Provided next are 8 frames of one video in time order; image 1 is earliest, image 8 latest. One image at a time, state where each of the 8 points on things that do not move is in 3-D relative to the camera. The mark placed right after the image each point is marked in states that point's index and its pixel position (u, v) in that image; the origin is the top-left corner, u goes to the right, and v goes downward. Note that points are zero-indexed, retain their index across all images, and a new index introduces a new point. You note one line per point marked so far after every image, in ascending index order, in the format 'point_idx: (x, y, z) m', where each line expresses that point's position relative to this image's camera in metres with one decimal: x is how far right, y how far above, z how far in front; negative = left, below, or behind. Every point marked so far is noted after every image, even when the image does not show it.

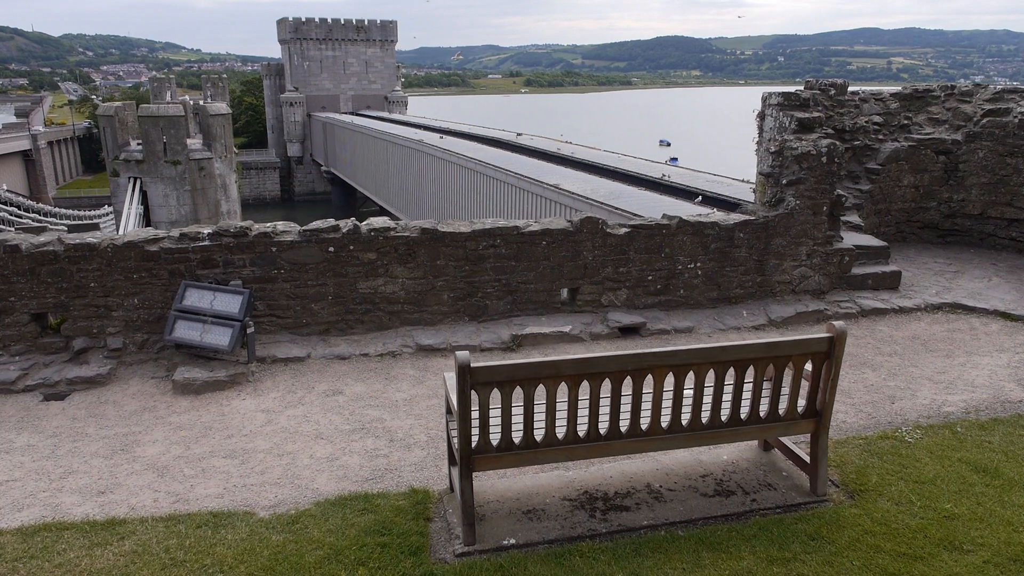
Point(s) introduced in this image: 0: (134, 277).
0: (-2.7, +0.1, +5.0) m
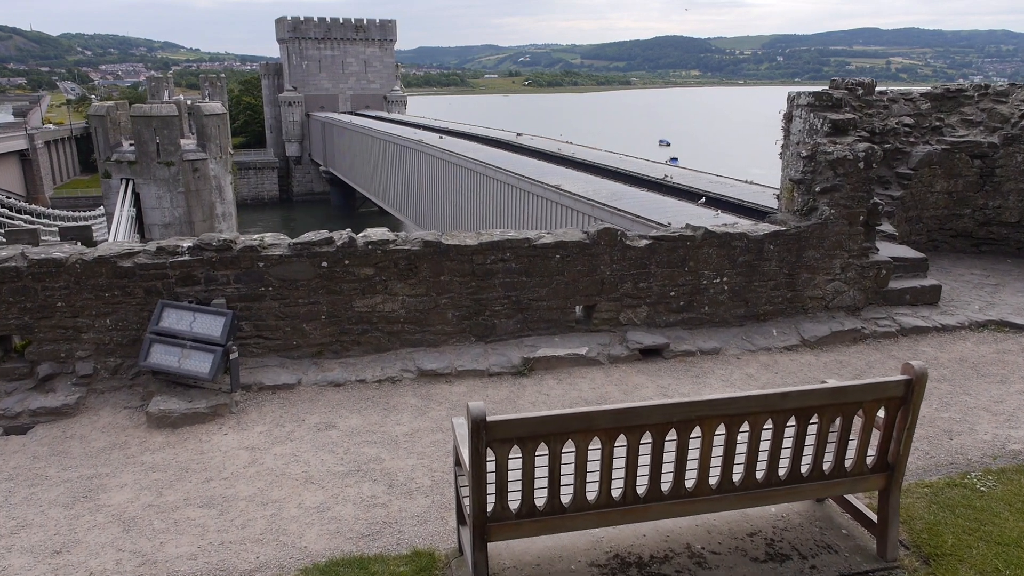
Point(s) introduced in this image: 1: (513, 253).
0: (-2.6, 0.0, +4.5) m
1: (0.0, +0.3, +5.0) m
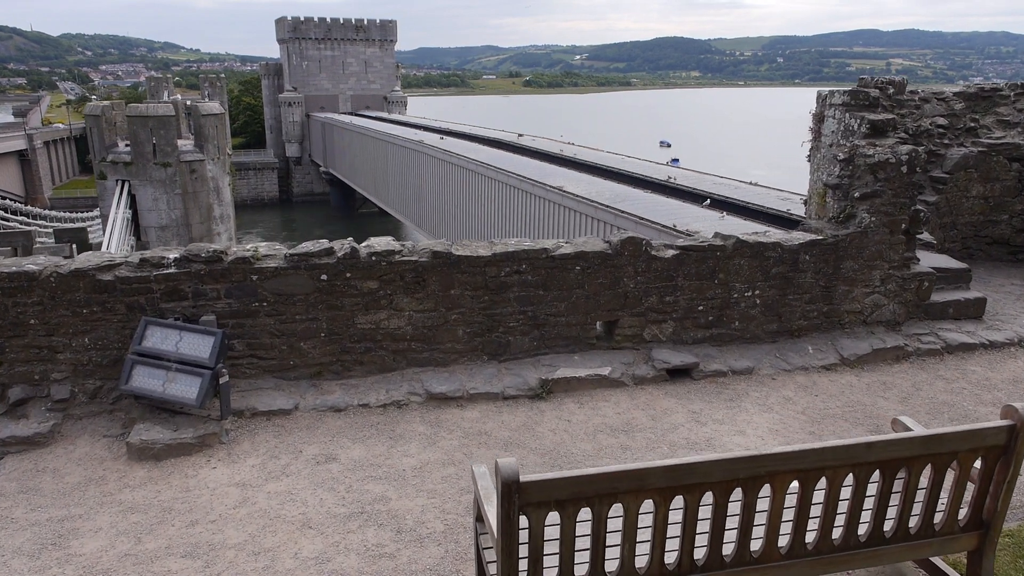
0: (-2.5, -0.1, +4.1) m
1: (+0.1, +0.2, +4.6) m
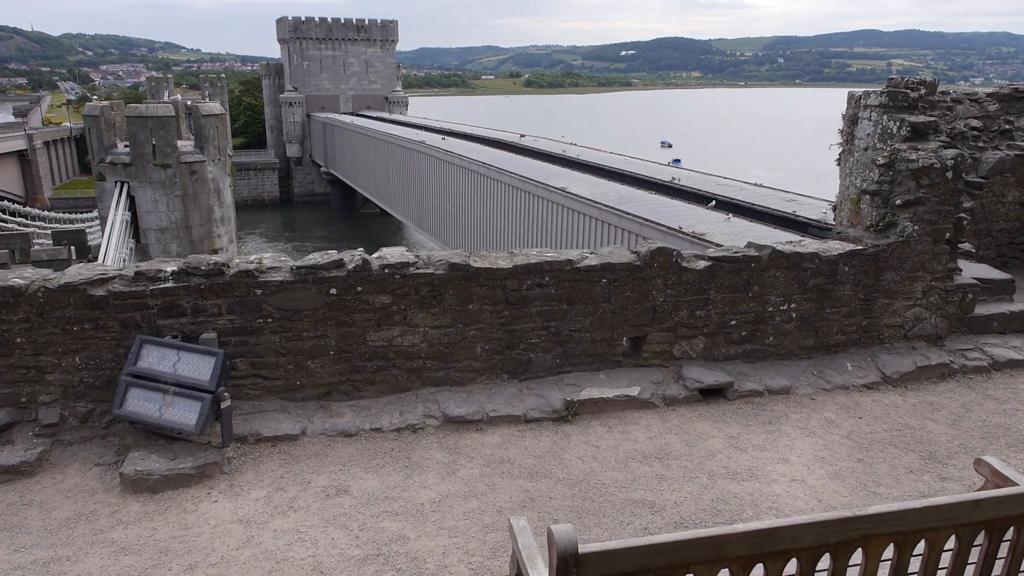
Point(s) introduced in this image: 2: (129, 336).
0: (-2.4, -0.2, +3.8) m
1: (+0.3, +0.1, +4.3) m
2: (-2.1, -0.3, +3.9) m
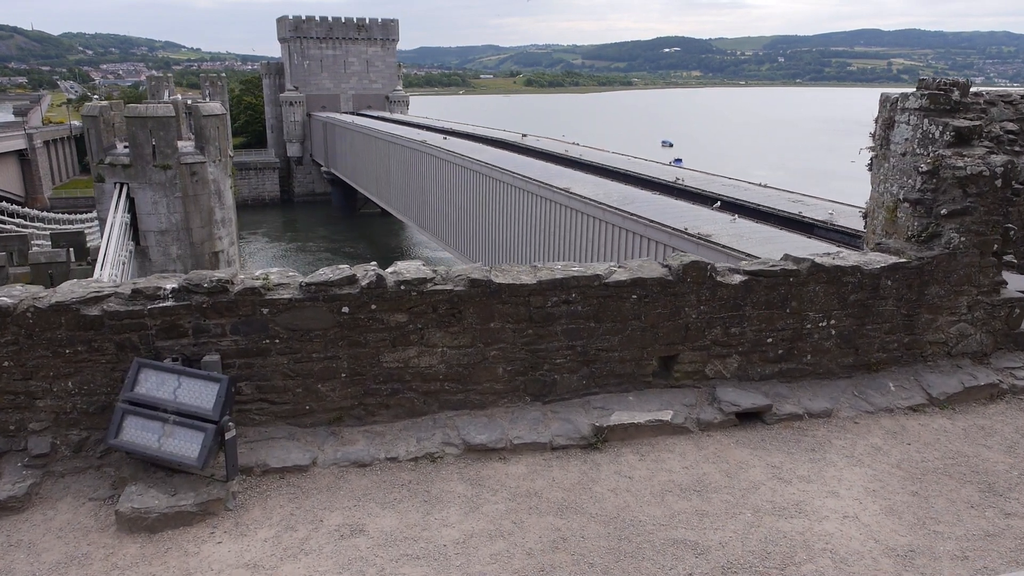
0: (-2.2, -0.3, +3.5) m
1: (+0.4, 0.0, +4.0) m
2: (-2.0, -0.4, +3.6) m
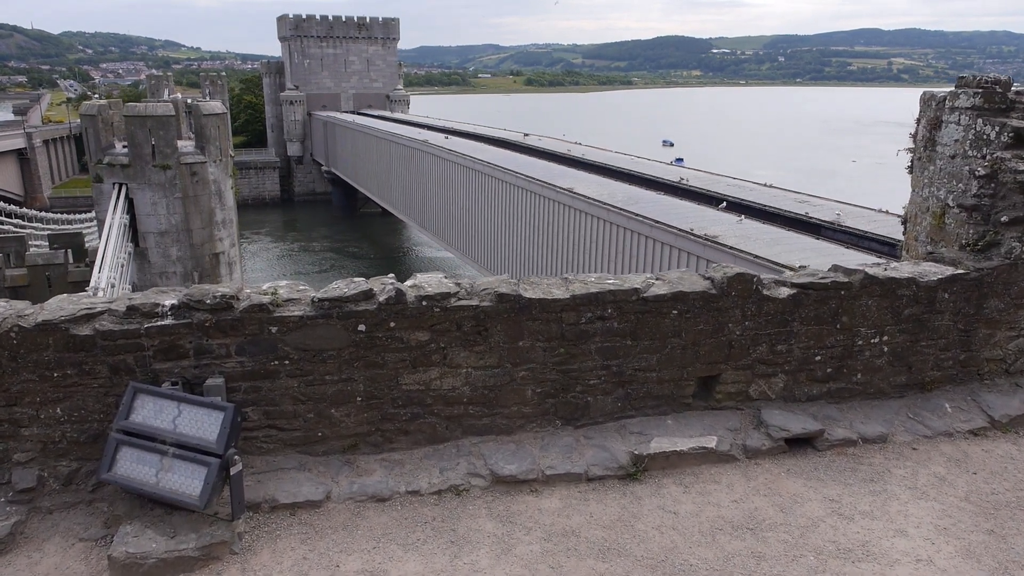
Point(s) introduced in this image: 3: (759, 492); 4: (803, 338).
0: (-2.1, -0.4, +3.2) m
1: (+0.5, -0.1, +3.7) m
2: (-1.8, -0.4, +3.3) m
3: (+1.2, -1.0, +3.5) m
4: (+1.6, -0.3, +4.0) m
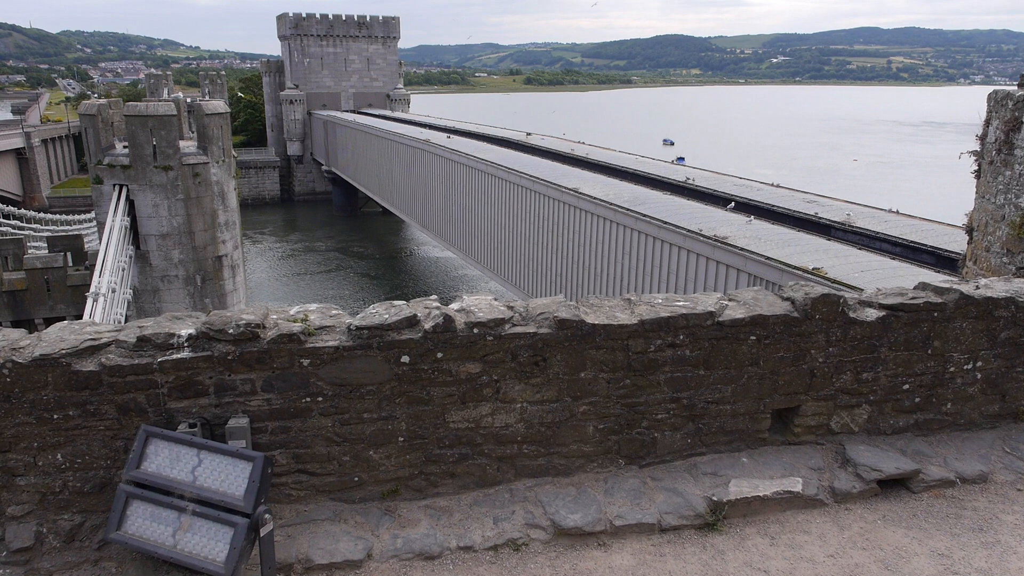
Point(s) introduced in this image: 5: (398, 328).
0: (-1.8, -0.5, +2.8) m
1: (+0.8, -0.2, +3.3) m
2: (-1.5, -0.5, +2.8) m
3: (+1.5, -1.1, +3.0) m
4: (+1.9, -0.4, +3.6) m
5: (-0.5, -0.2, +2.9) m
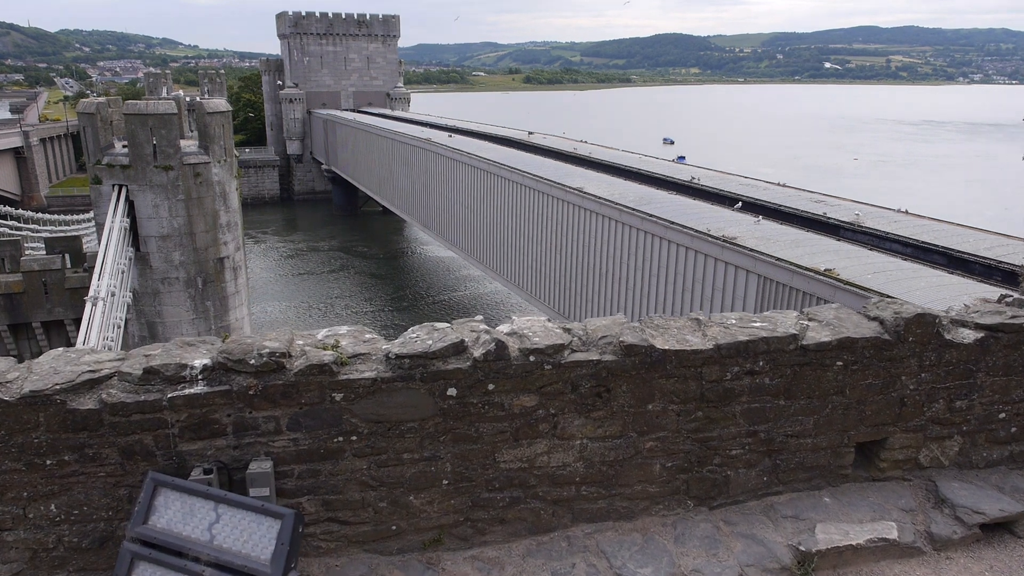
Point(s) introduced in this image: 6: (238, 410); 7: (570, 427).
0: (-1.6, -0.6, +2.4) m
1: (+1.1, -0.3, +2.9) m
2: (-1.3, -0.6, +2.4) m
3: (+1.7, -1.2, +2.7) m
4: (+2.2, -0.5, +3.2) m
5: (-0.2, -0.2, +2.5) m
6: (-1.0, -0.4, +2.4) m
7: (+0.2, -0.5, +2.7) m
